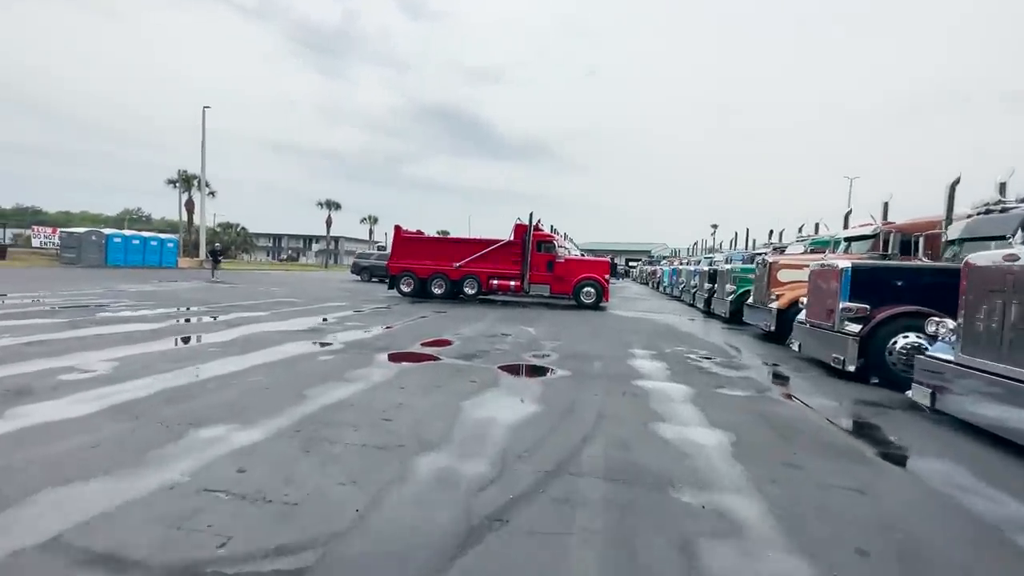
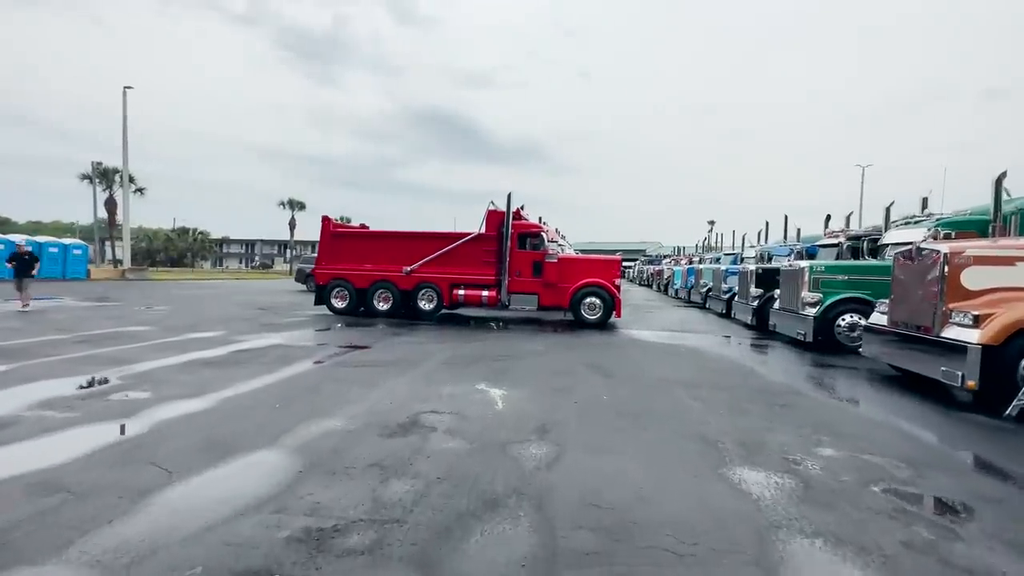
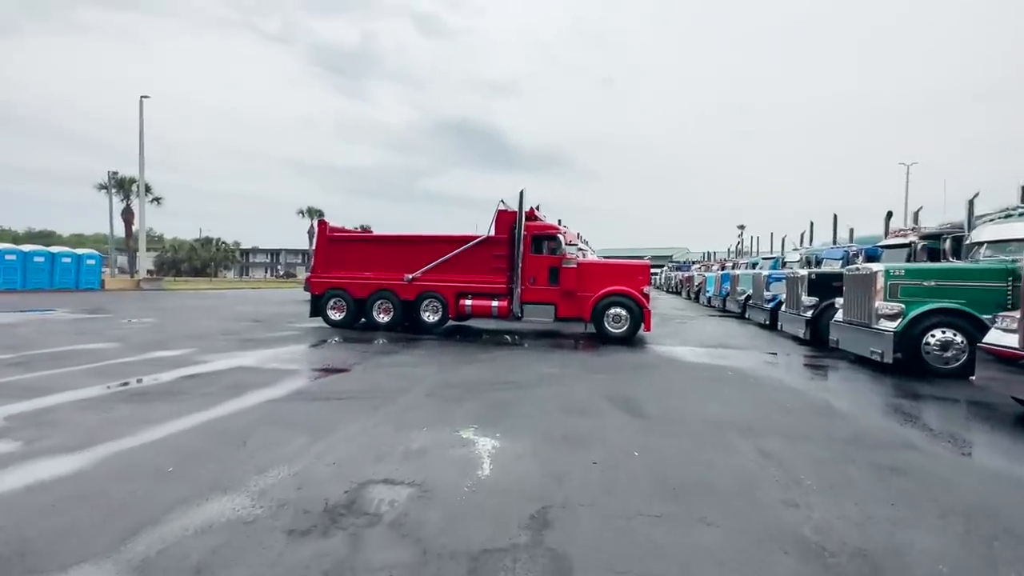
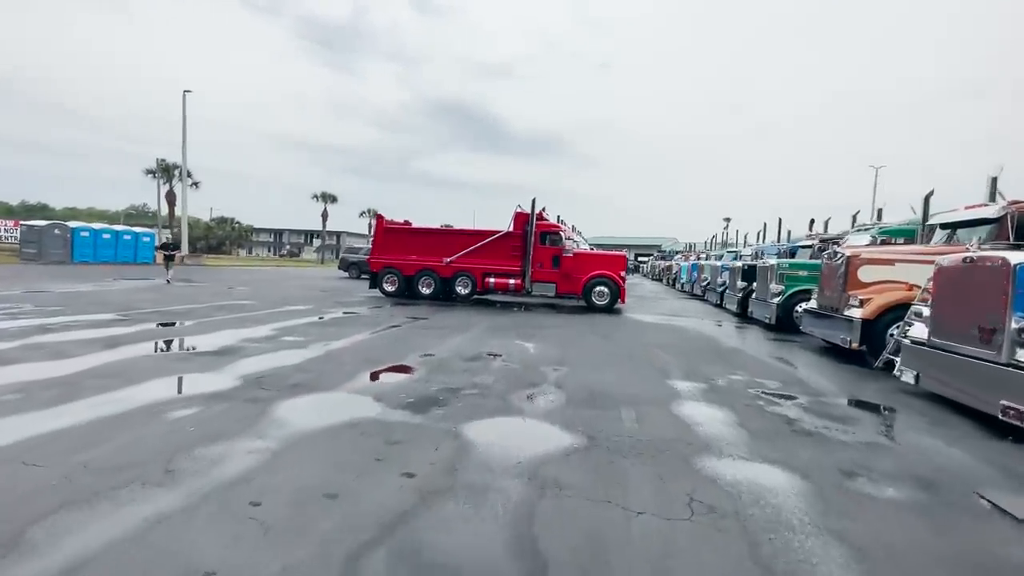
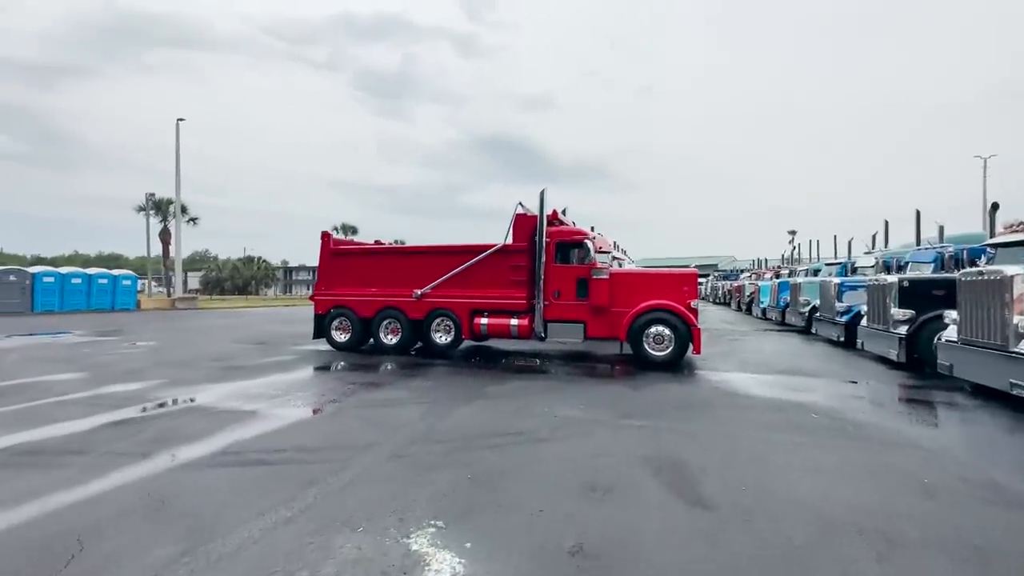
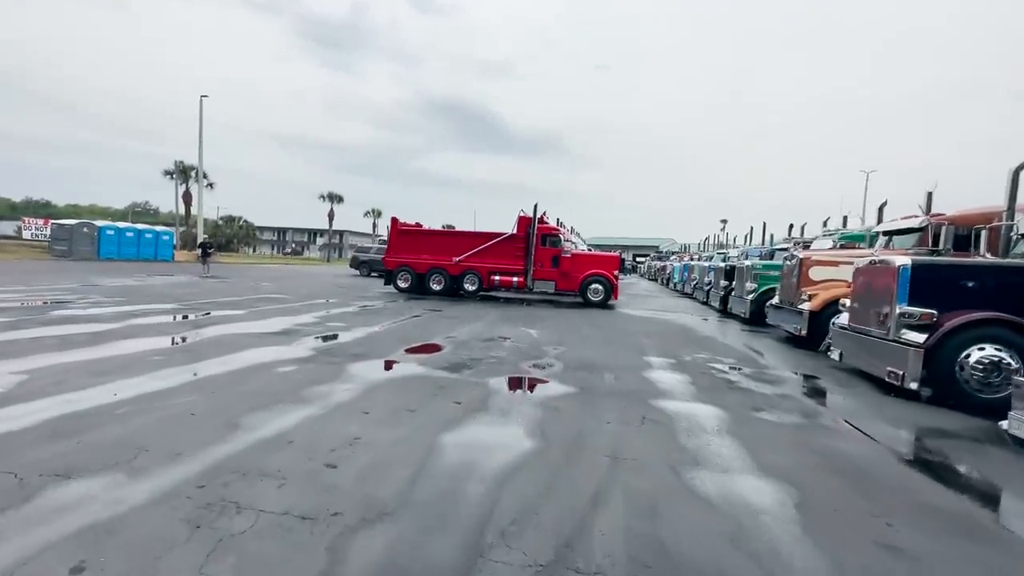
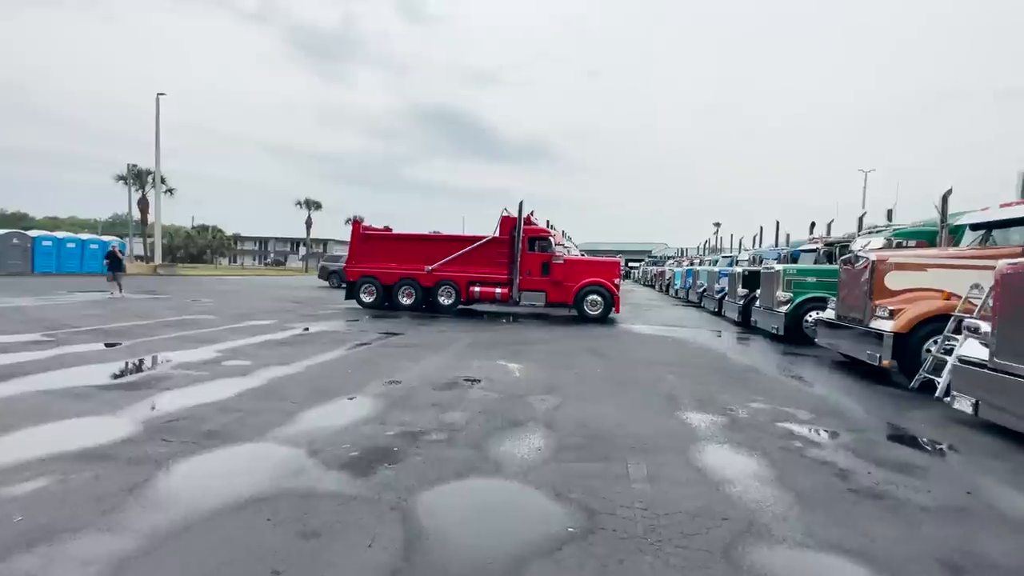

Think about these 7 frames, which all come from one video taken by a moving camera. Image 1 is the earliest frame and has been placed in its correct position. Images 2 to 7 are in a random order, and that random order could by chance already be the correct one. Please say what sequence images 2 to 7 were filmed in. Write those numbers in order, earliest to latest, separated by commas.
6, 4, 7, 2, 3, 5
